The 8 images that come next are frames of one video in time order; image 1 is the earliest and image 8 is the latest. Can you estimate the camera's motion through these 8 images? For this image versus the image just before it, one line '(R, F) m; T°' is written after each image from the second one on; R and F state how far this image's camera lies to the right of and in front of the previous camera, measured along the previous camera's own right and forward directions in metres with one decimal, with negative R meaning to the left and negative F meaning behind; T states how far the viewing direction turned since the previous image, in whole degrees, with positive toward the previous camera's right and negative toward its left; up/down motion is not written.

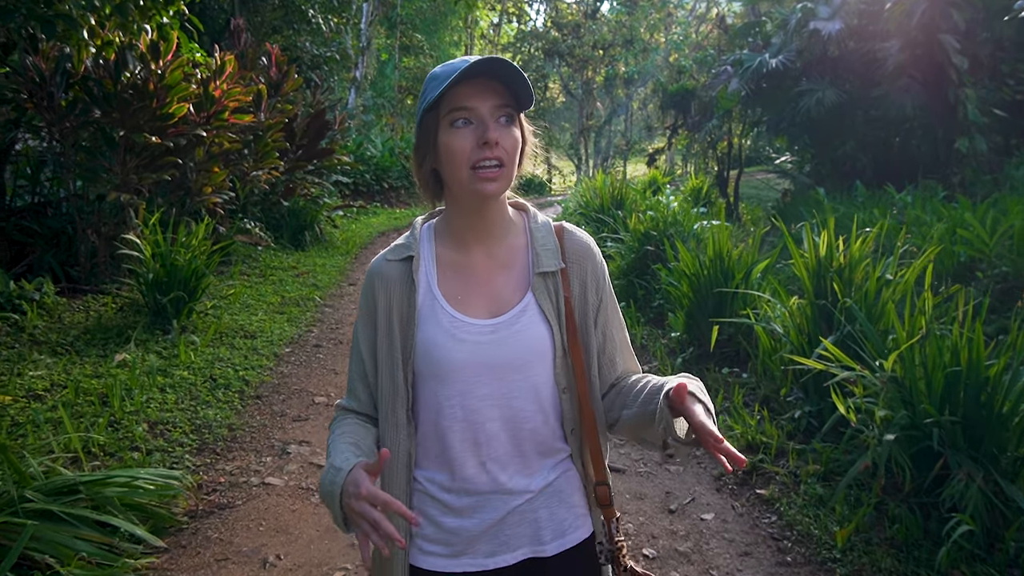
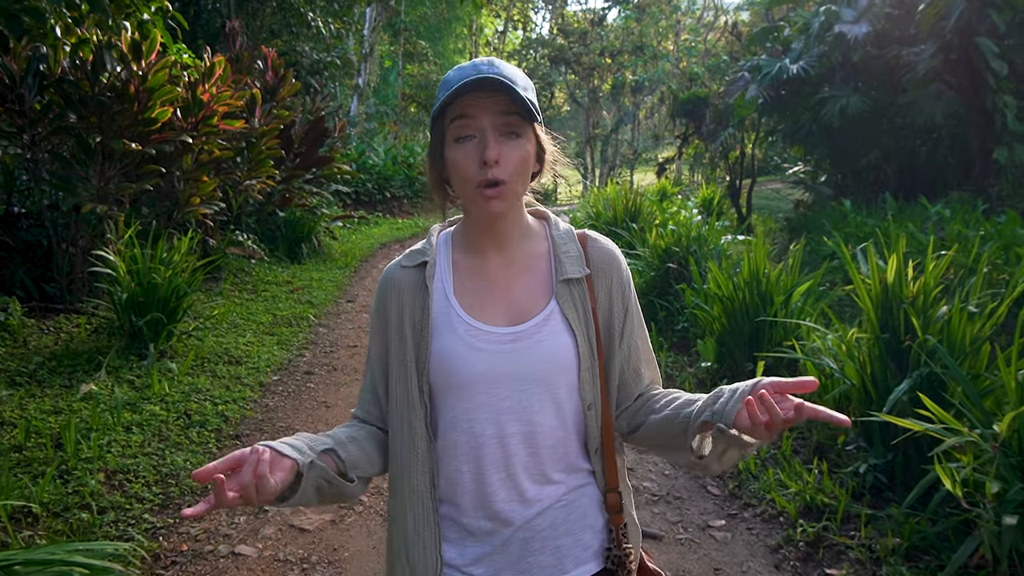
(0.0, +0.5) m; 0°
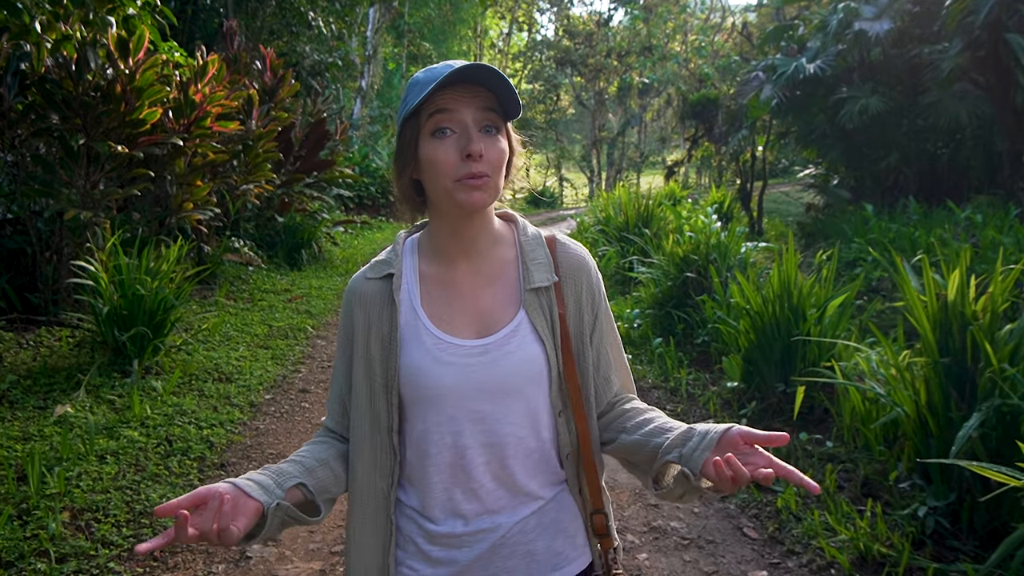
(0.0, +0.3) m; 0°
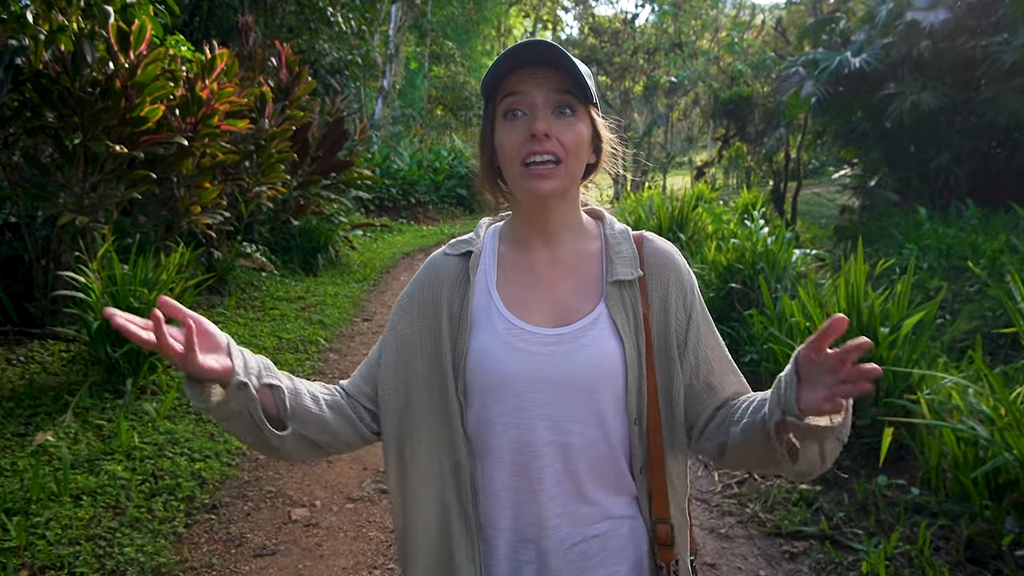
(0.0, +0.5) m; -2°
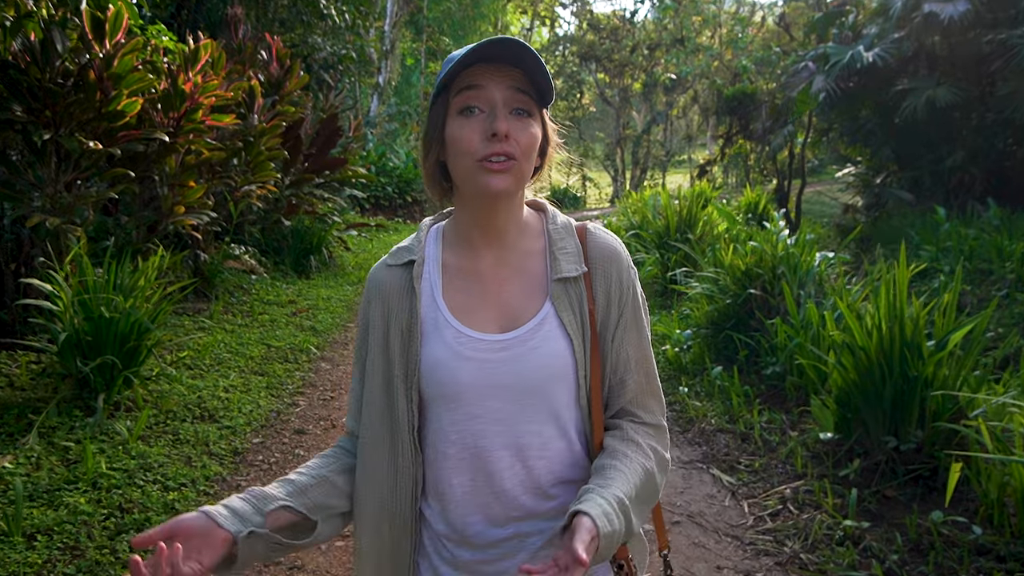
(0.0, +0.3) m; 0°
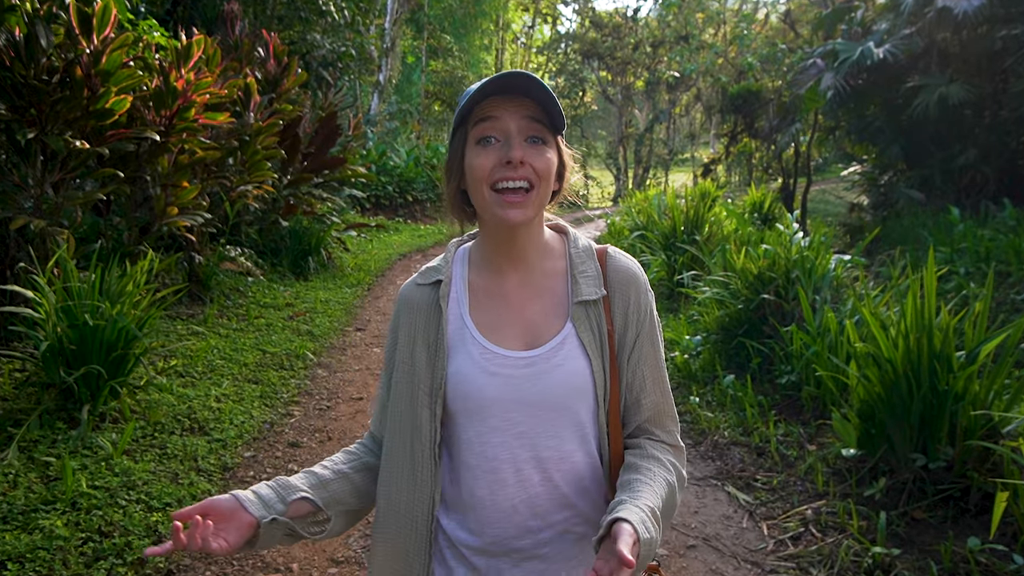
(0.0, +0.2) m; 0°
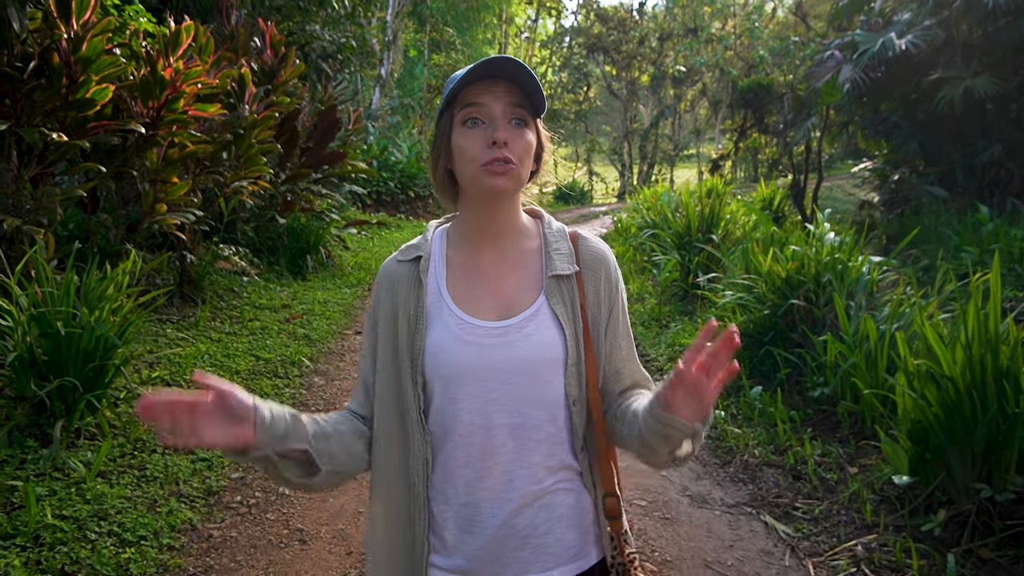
(0.0, +0.3) m; 0°
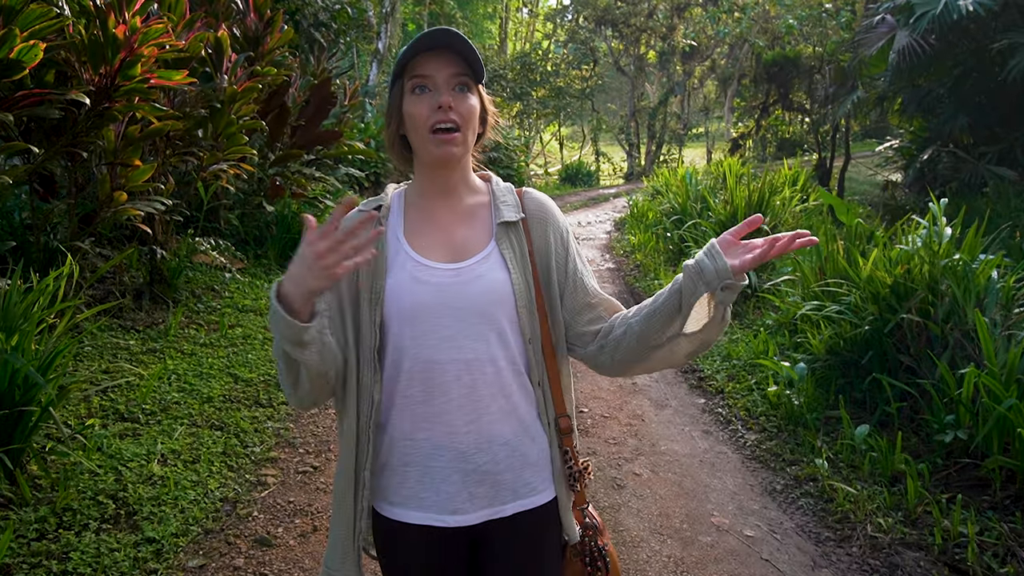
(-0.2, +0.9) m; 0°
